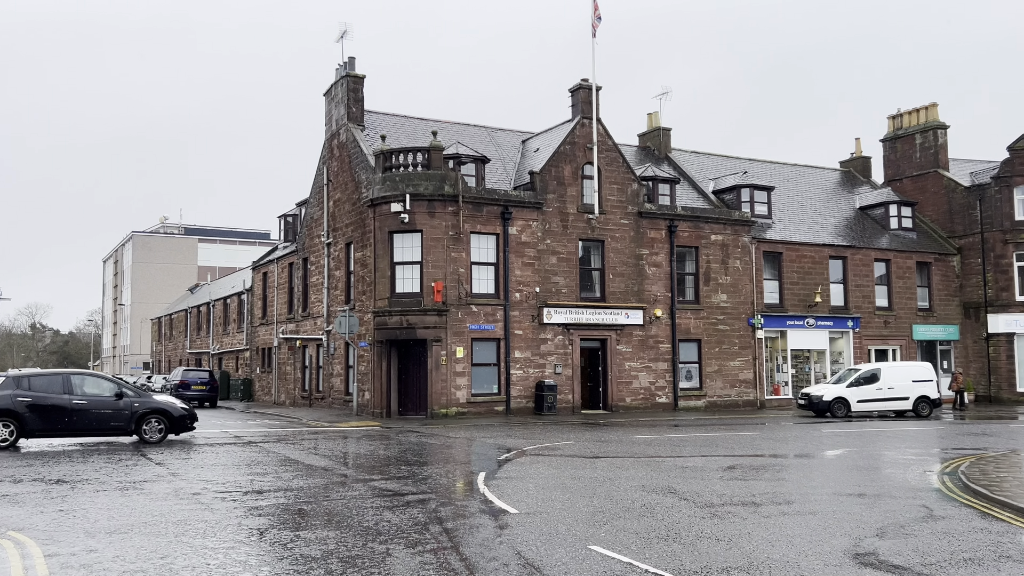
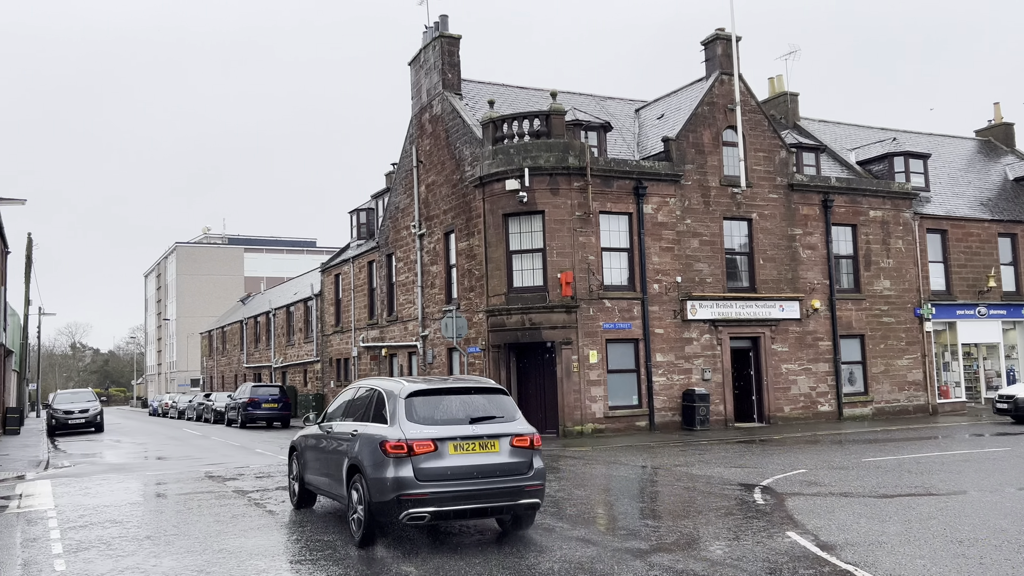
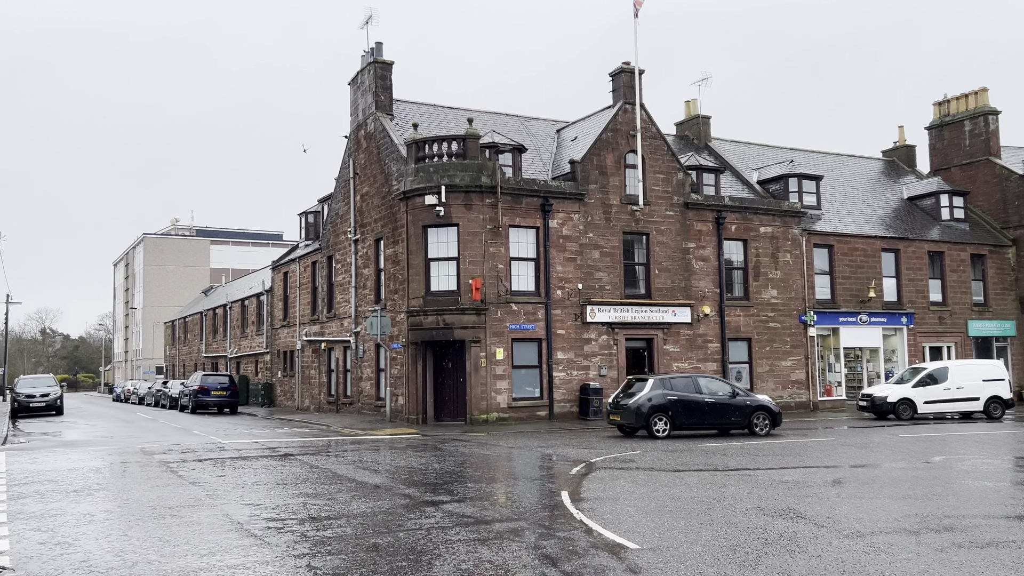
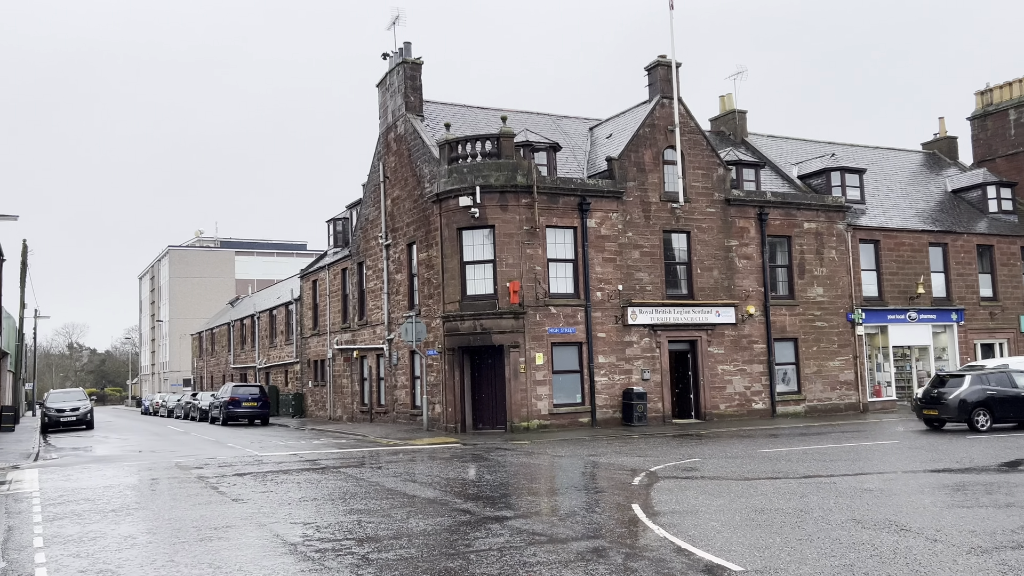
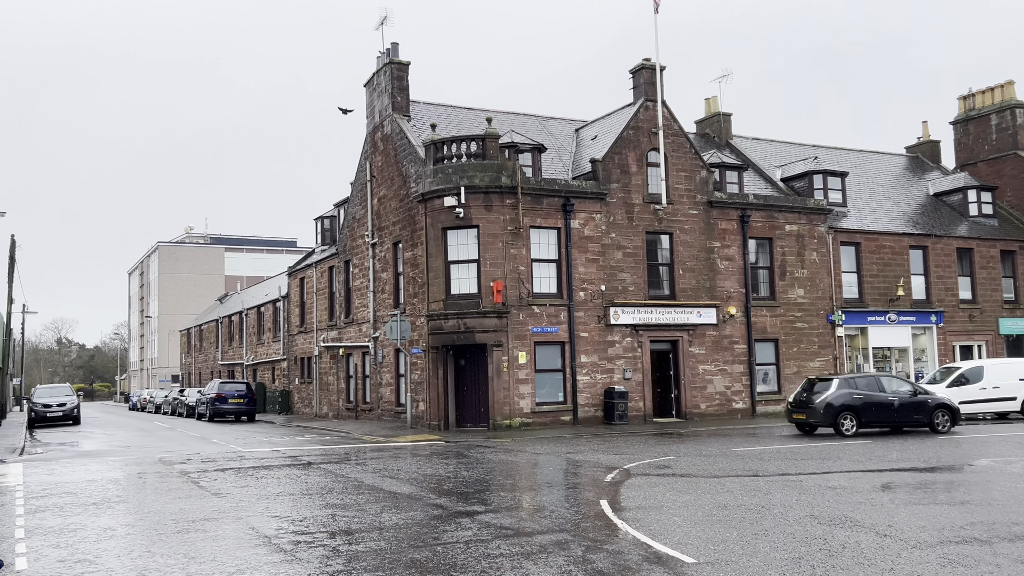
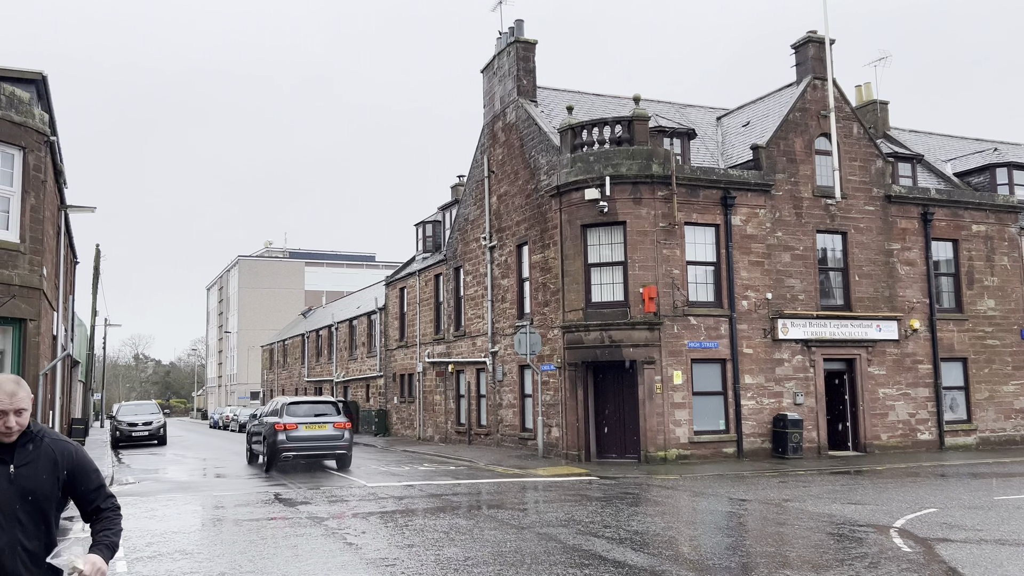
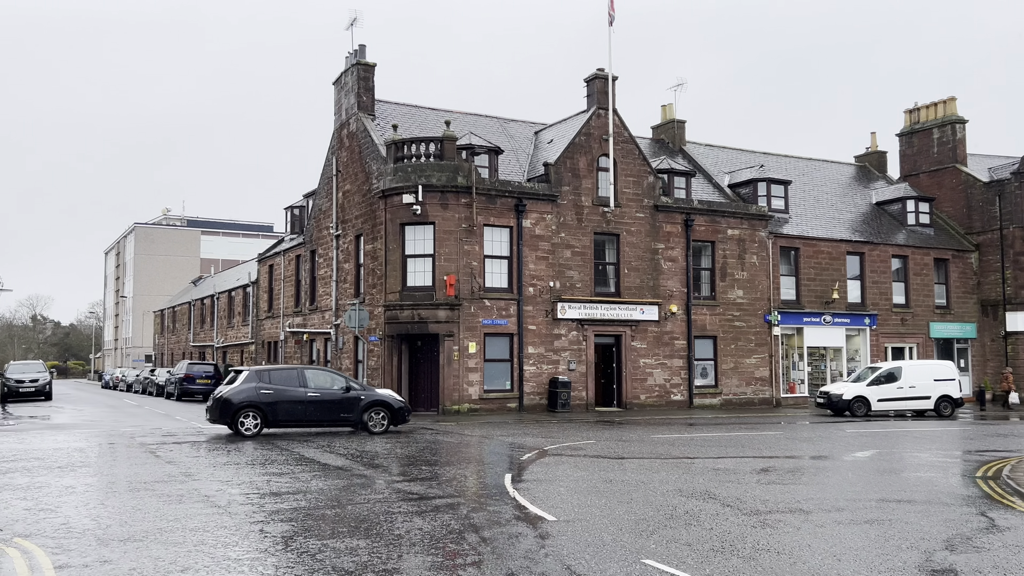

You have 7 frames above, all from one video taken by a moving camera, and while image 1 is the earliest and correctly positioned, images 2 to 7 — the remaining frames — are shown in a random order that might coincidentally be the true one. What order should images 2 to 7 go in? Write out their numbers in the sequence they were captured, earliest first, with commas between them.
7, 3, 5, 4, 2, 6
